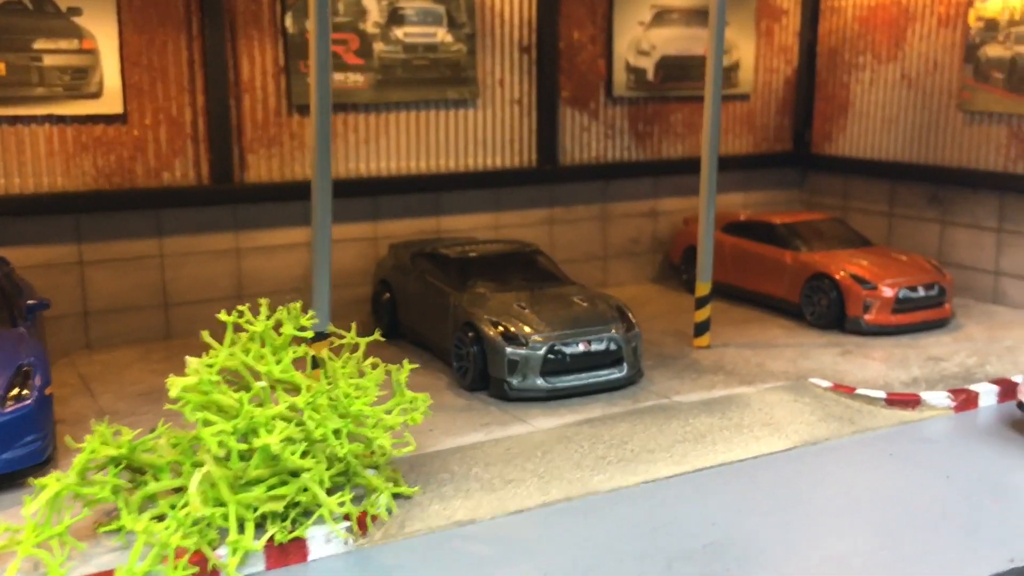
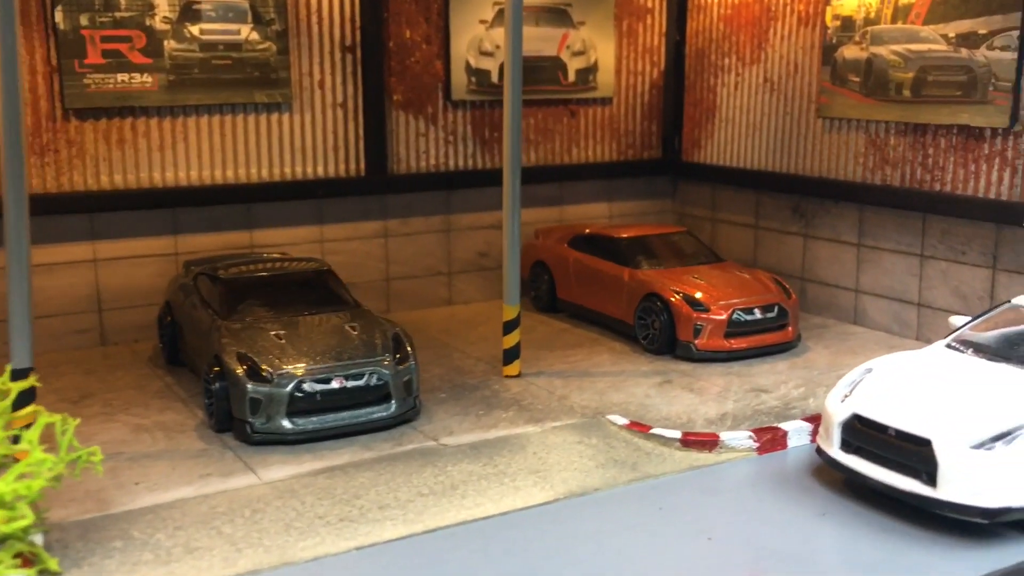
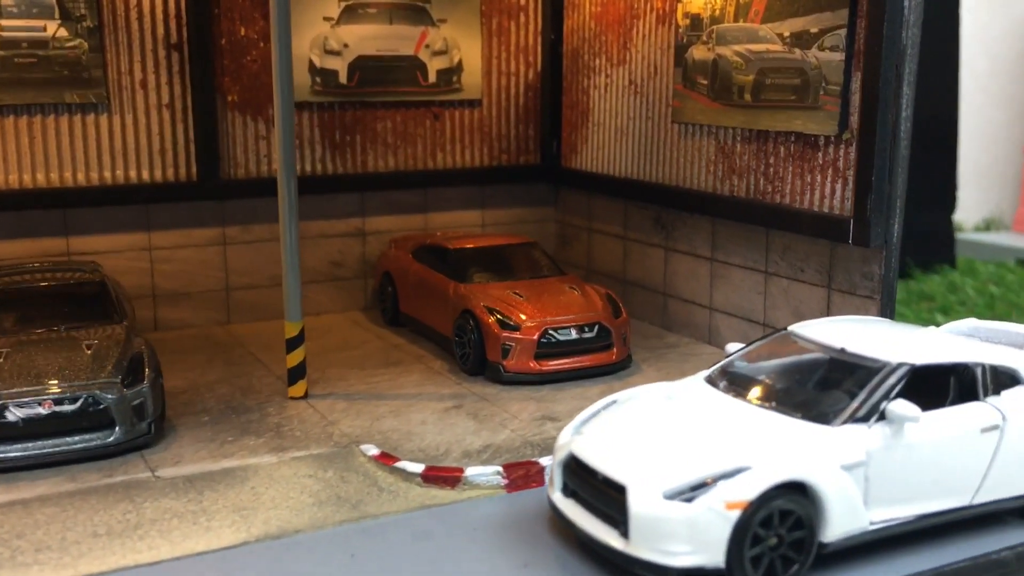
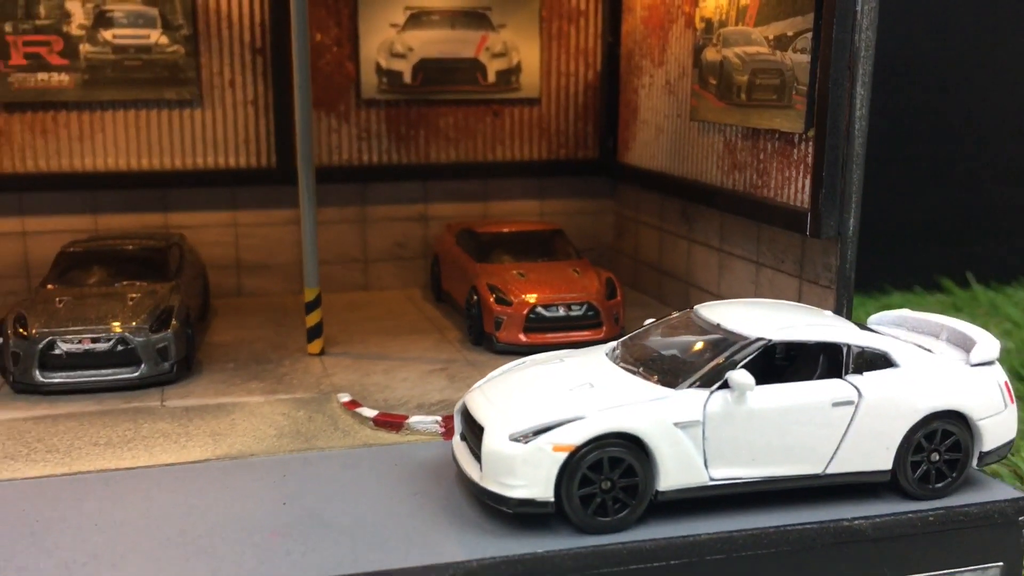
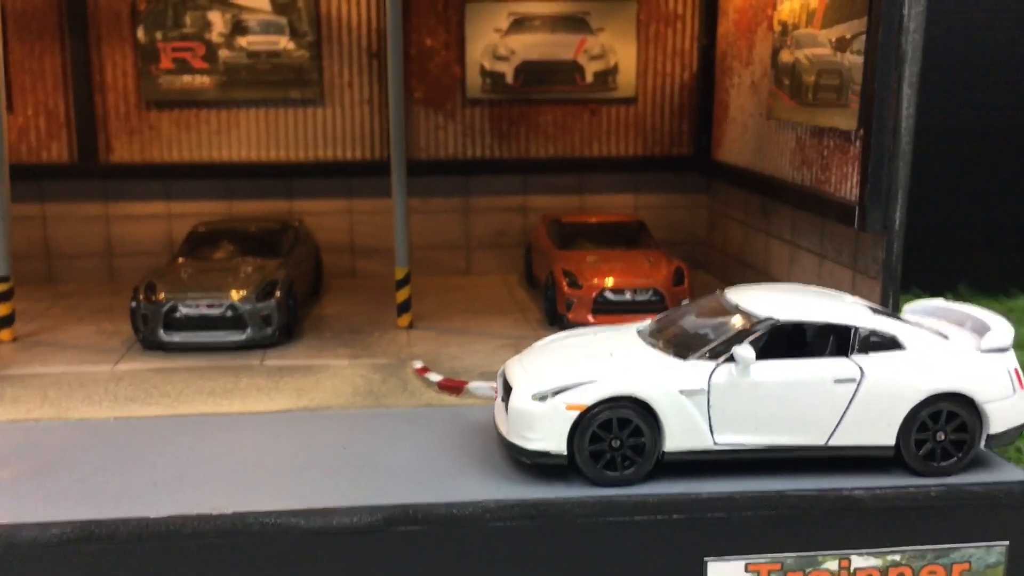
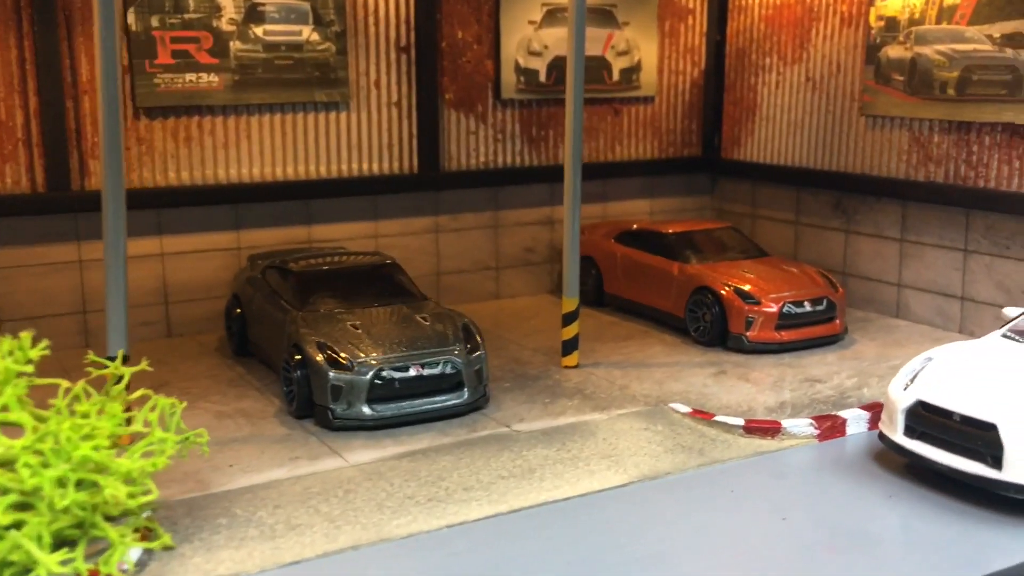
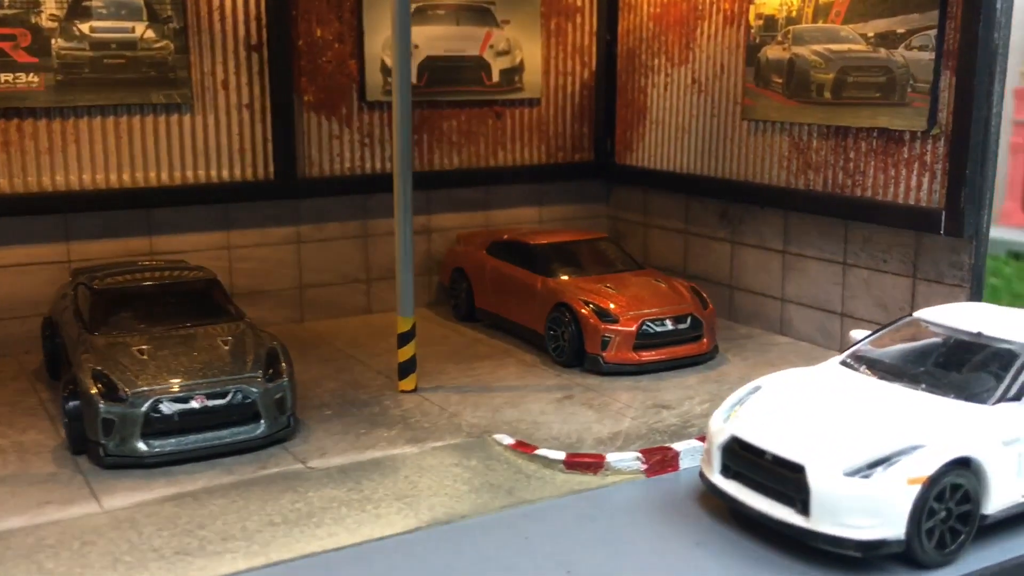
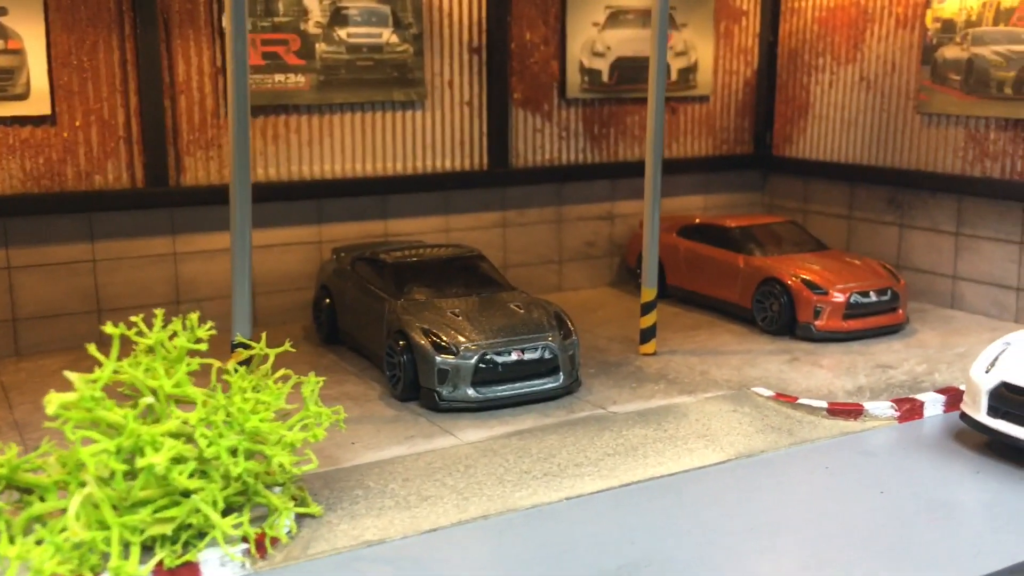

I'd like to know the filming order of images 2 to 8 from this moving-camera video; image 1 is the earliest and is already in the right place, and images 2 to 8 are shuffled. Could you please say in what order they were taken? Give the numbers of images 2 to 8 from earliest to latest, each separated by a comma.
8, 6, 2, 7, 3, 4, 5
